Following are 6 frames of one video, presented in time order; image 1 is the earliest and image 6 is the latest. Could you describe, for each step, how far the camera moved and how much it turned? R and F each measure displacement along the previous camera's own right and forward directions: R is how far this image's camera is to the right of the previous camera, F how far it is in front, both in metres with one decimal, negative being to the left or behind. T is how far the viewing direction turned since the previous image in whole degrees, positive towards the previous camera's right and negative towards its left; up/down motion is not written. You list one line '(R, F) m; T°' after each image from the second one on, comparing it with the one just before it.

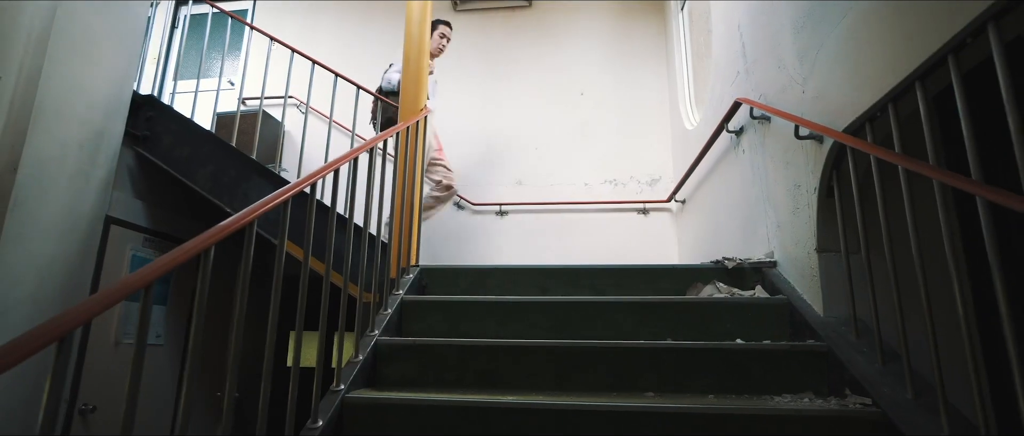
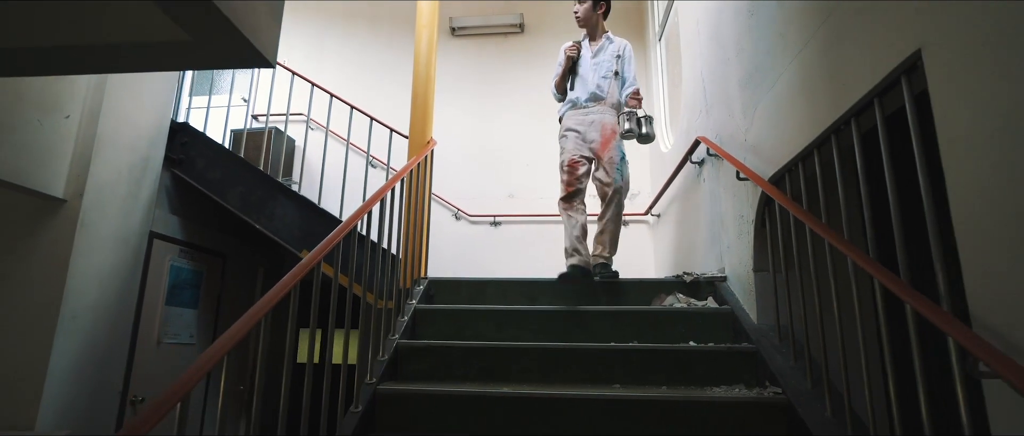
(0.0, -0.4) m; +1°
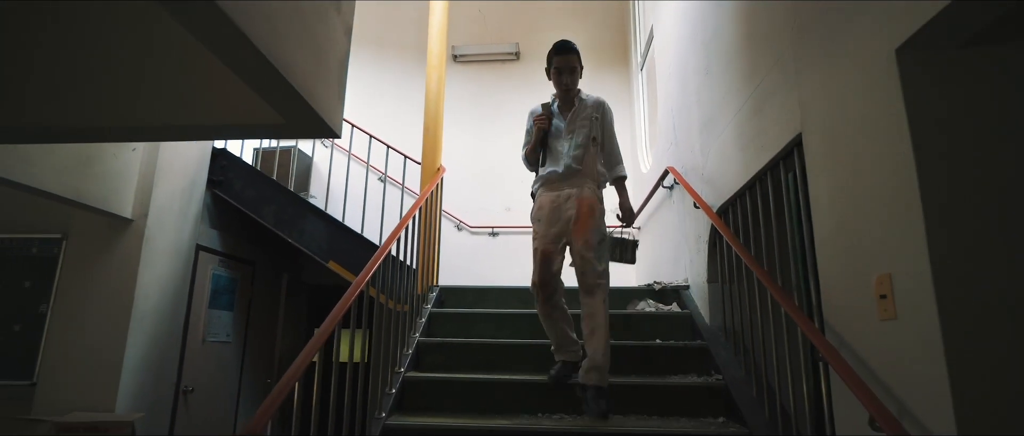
(0.0, -0.5) m; +1°
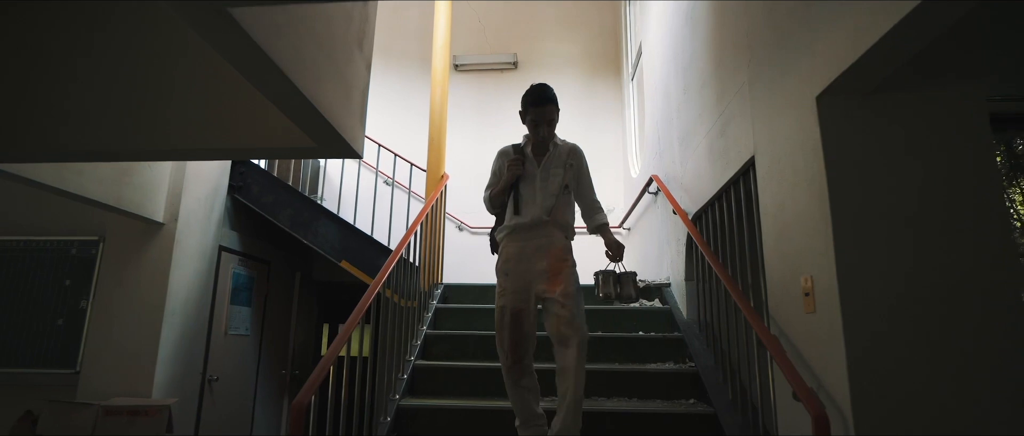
(0.0, -0.3) m; 0°
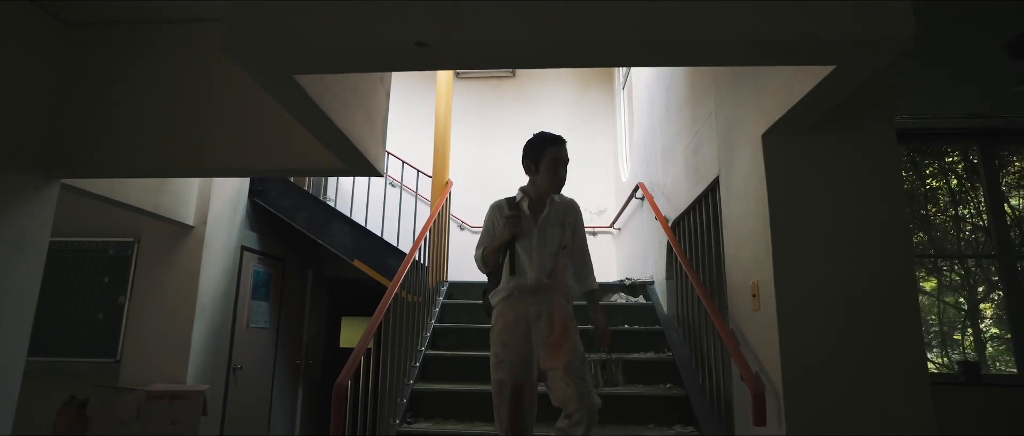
(0.0, -0.3) m; 0°
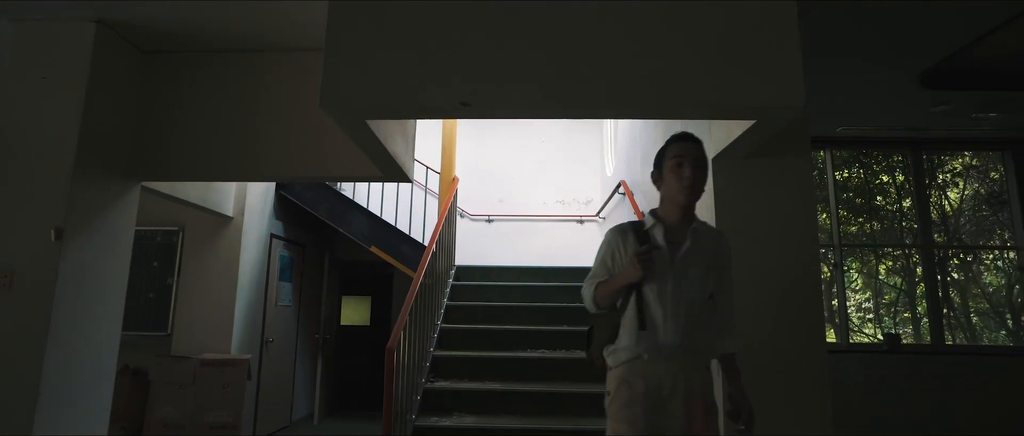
(-0.1, -0.6) m; +1°
